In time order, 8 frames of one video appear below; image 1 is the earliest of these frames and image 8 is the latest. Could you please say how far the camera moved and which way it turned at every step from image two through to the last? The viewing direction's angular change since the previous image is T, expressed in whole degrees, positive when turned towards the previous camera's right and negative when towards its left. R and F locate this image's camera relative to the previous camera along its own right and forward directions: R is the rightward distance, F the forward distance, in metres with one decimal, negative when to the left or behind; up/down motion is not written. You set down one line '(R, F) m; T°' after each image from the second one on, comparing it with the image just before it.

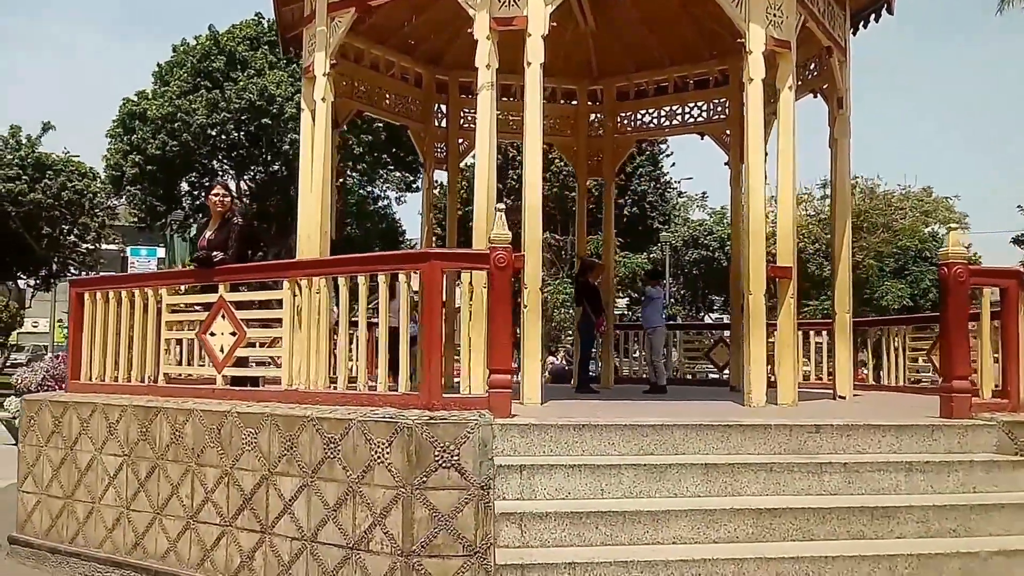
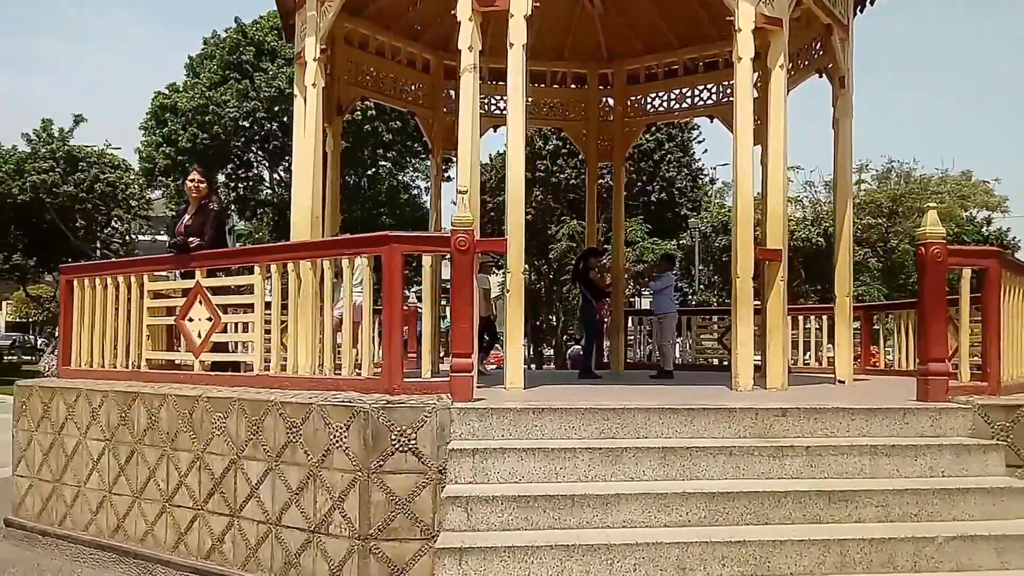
(+0.4, 0.0) m; -2°
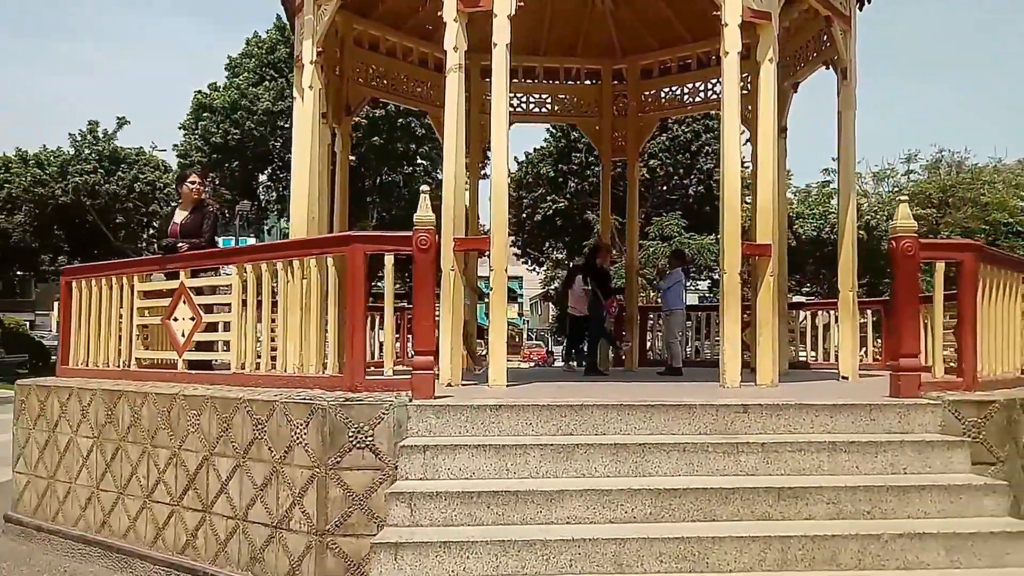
(+0.5, 0.0) m; -2°
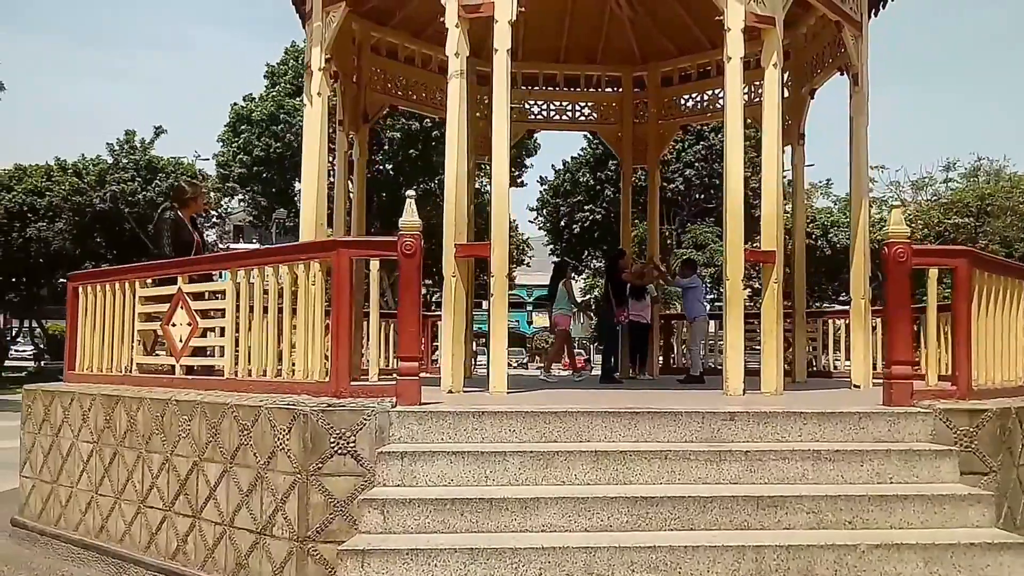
(+0.3, 0.0) m; -2°
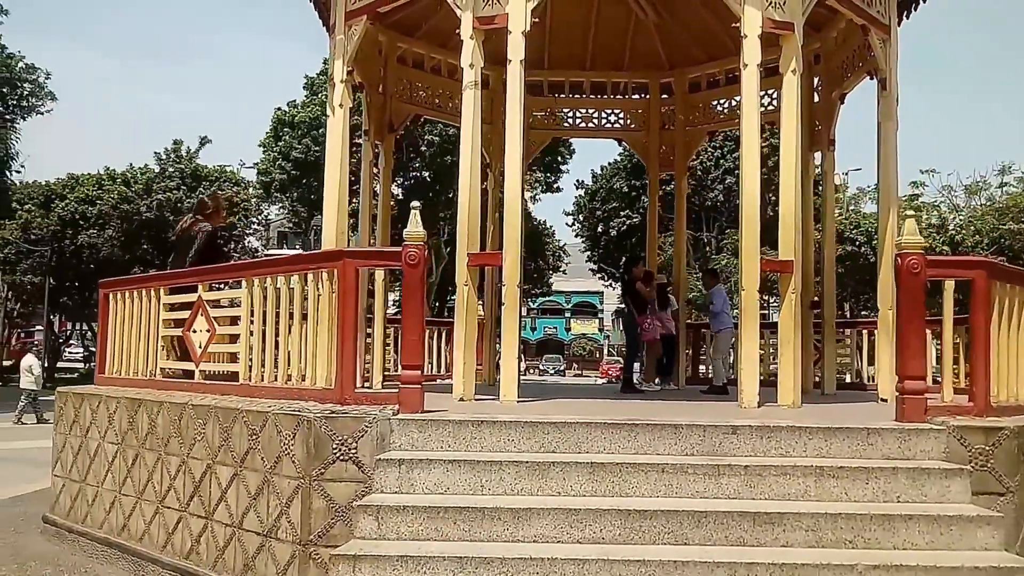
(+0.2, 0.0) m; -3°
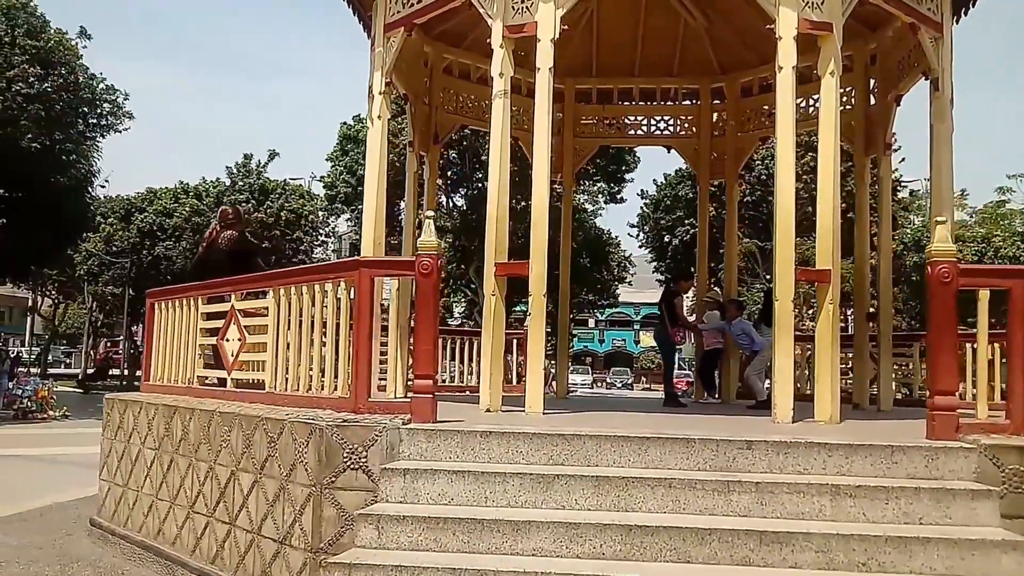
(+0.3, 0.0) m; -4°
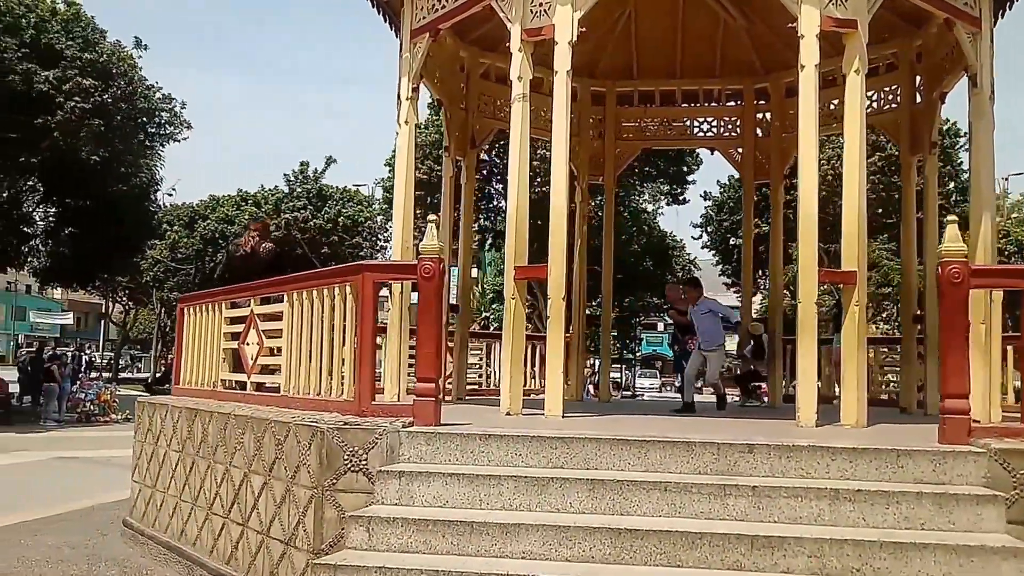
(+0.3, 0.0) m; -4°
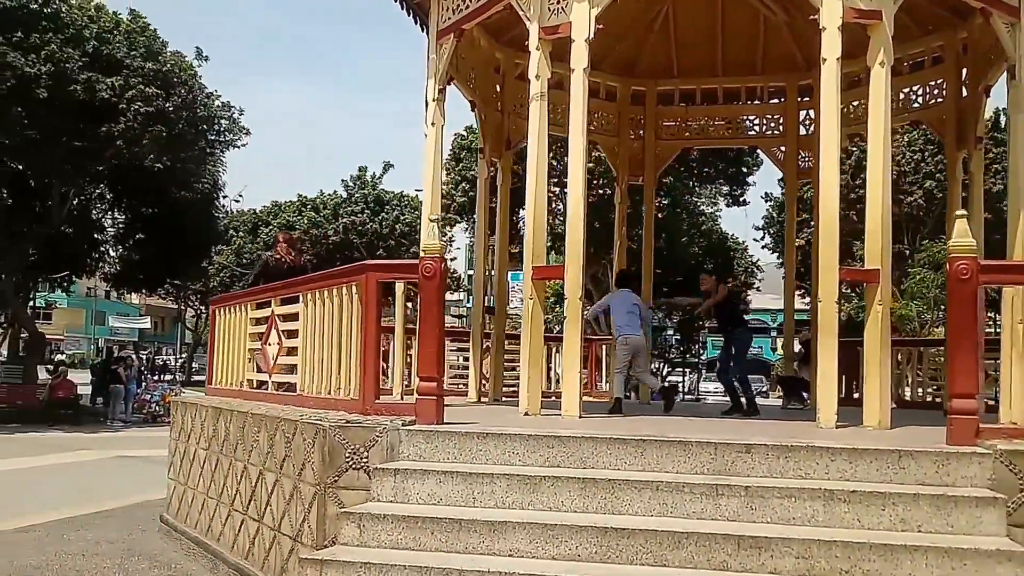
(+0.3, 0.0) m; -4°
